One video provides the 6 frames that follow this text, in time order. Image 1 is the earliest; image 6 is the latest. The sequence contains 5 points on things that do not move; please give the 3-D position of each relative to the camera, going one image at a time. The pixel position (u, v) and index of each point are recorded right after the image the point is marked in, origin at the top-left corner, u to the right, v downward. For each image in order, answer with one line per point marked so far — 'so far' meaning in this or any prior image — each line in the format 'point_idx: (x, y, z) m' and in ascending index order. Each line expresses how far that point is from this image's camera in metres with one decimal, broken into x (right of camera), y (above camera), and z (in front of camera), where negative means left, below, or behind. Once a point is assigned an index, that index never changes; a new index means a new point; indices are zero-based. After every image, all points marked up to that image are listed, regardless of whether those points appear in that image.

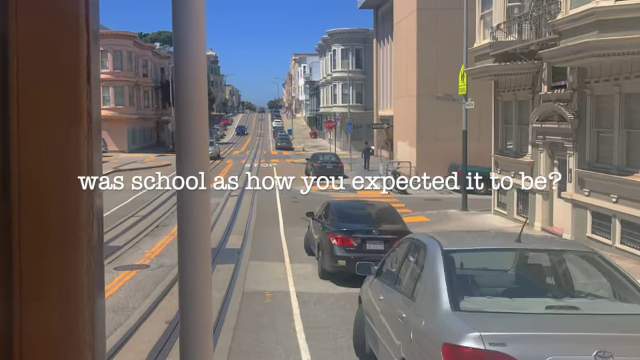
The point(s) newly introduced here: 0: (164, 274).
0: (-3.2, -1.9, +11.6) m
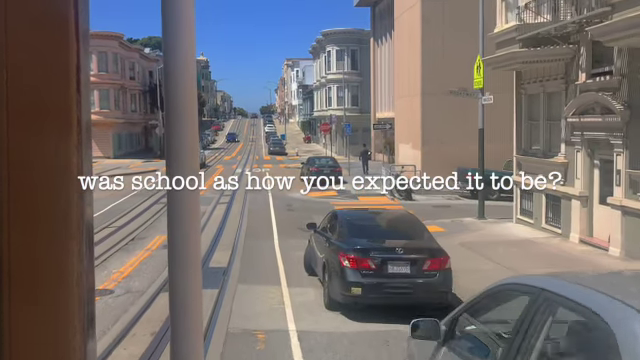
0: (-3.1, -2.0, +9.3) m
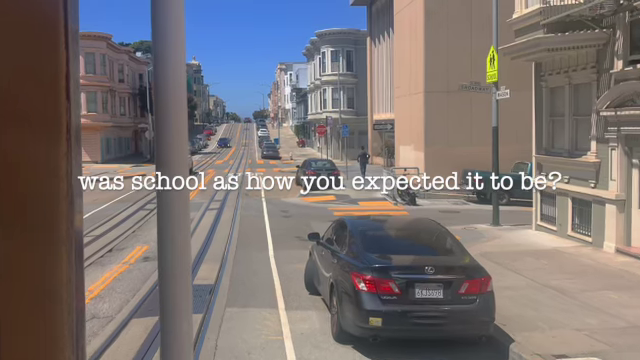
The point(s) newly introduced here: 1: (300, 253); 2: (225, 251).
0: (-3.0, -2.0, +7.6) m
1: (-0.5, -1.7, +13.1) m
2: (-2.2, -1.6, +13.2) m
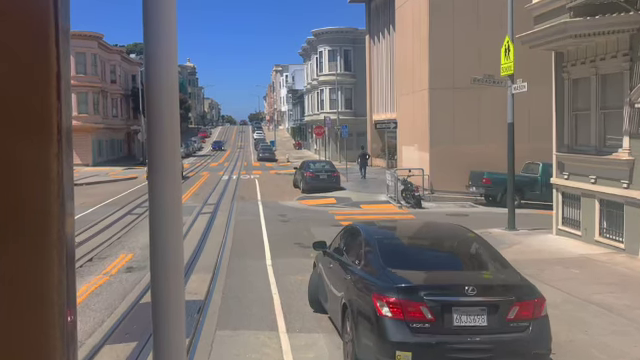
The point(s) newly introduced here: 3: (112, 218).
0: (-2.9, -2.0, +6.4) m
1: (-0.4, -1.7, +11.9) m
2: (-2.1, -1.7, +11.9) m
3: (-6.9, -1.3, +19.1) m
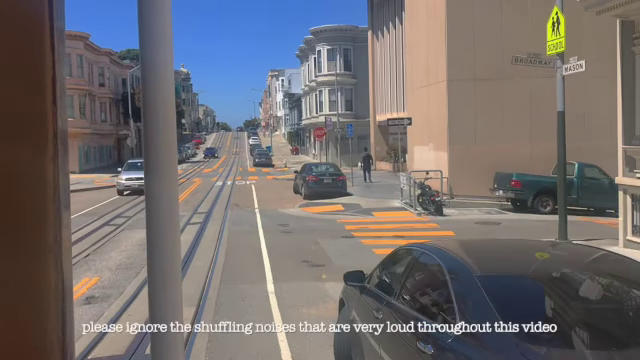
0: (-2.6, -2.0, +3.7) m
1: (-0.1, -1.7, +9.2) m
2: (-1.9, -1.7, +9.2) m
3: (-6.7, -1.4, +16.4) m
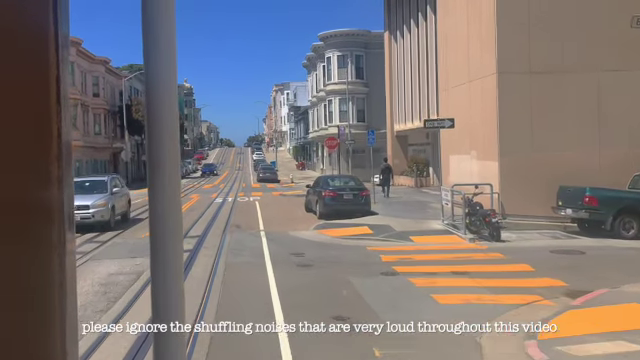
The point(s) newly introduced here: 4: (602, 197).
0: (-2.1, -2.0, -0.2) m
1: (+0.4, -1.8, +5.4) m
2: (-1.4, -1.8, +5.4) m
3: (-6.2, -1.8, +12.6) m
4: (+7.1, -0.5, +14.4) m
